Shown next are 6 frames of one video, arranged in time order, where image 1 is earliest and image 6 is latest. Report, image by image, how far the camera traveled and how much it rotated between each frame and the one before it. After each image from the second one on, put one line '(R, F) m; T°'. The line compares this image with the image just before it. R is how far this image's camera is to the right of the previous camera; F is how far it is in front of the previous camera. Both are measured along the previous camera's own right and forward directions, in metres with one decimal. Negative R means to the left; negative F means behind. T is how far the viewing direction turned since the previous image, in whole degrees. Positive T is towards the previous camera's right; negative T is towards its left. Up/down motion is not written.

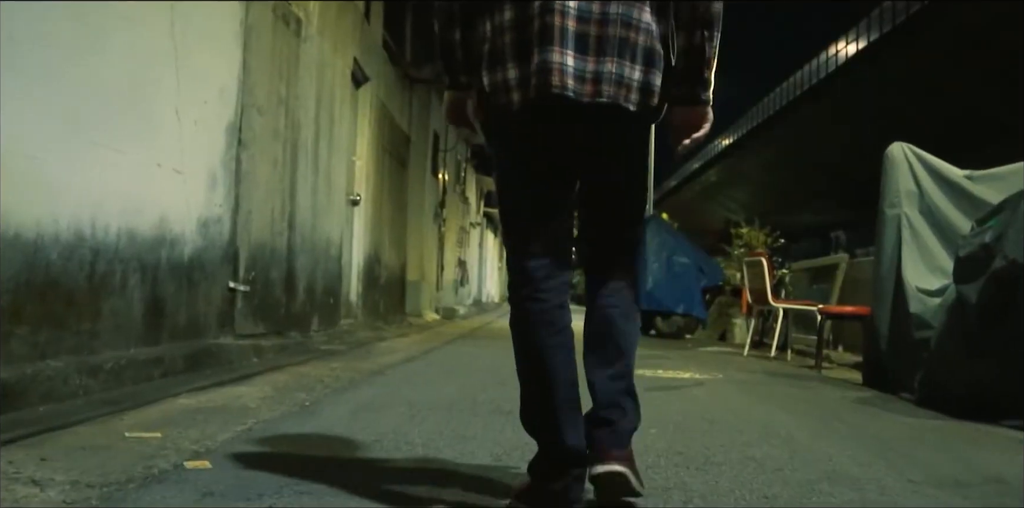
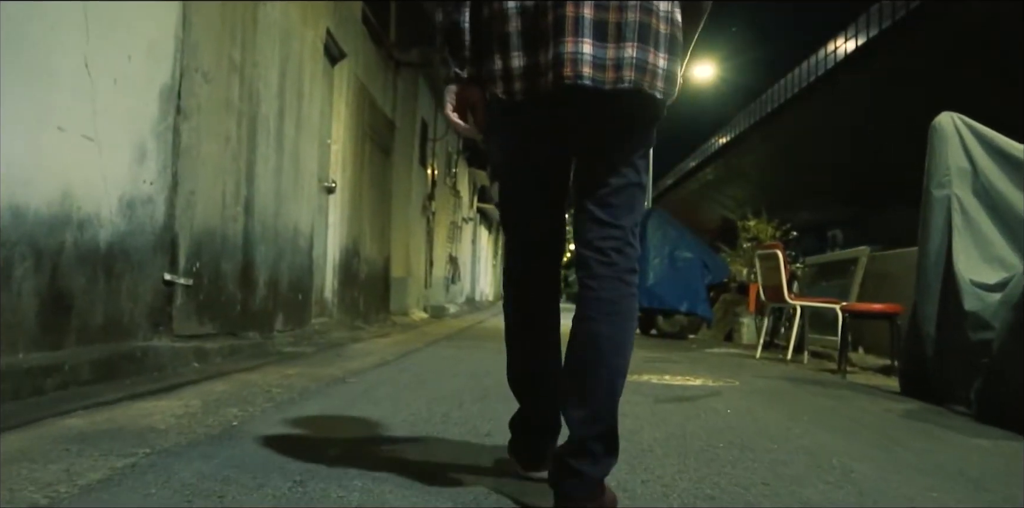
(+0.1, +0.9) m; 0°
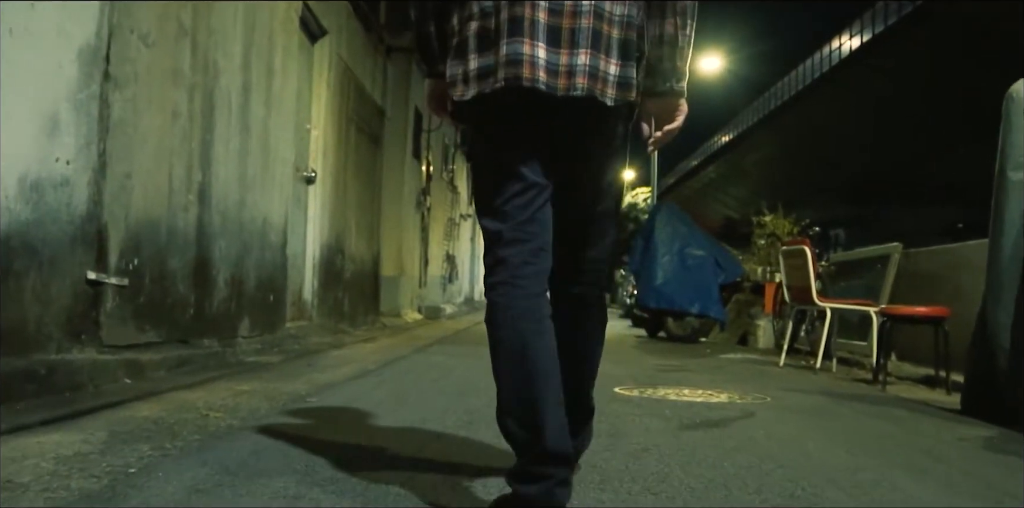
(0.0, +0.8) m; 0°
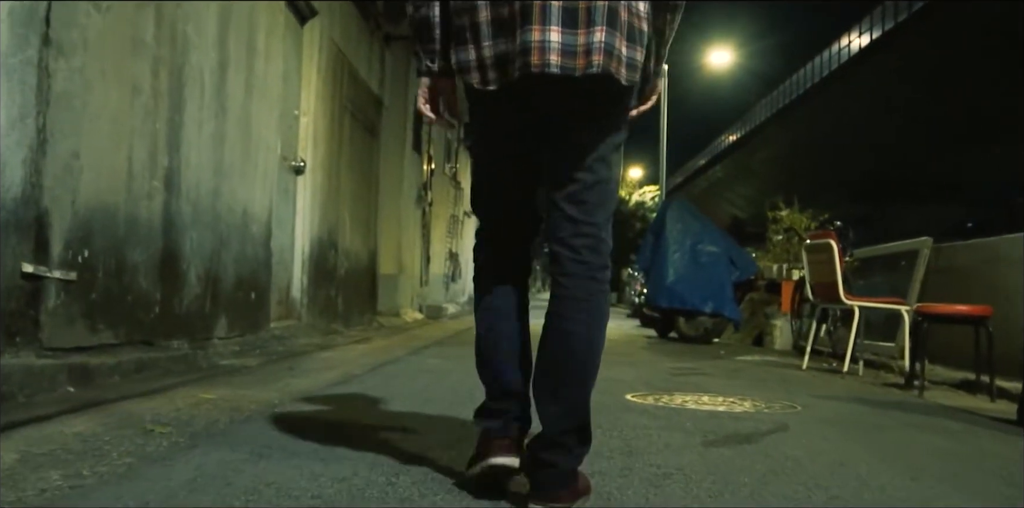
(0.0, +0.5) m; 0°
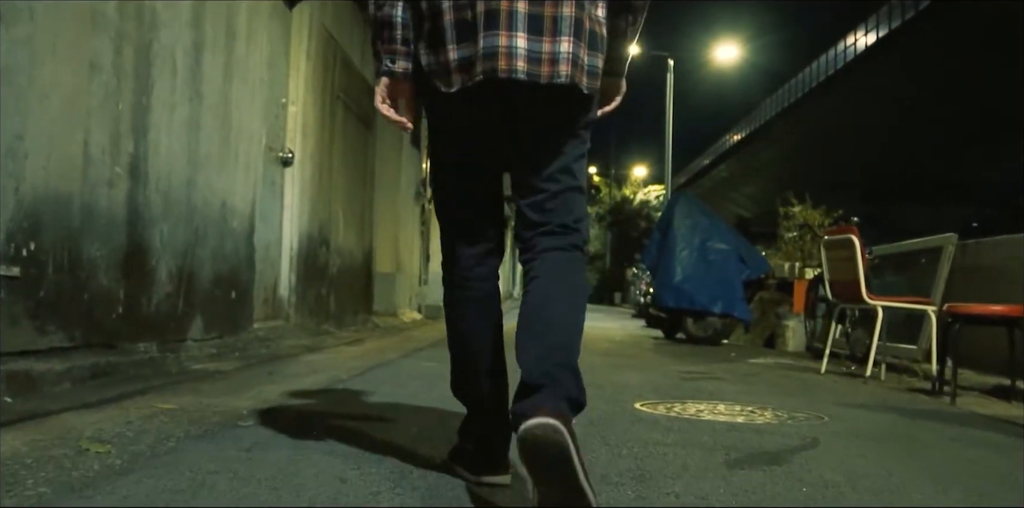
(0.0, +0.4) m; 0°
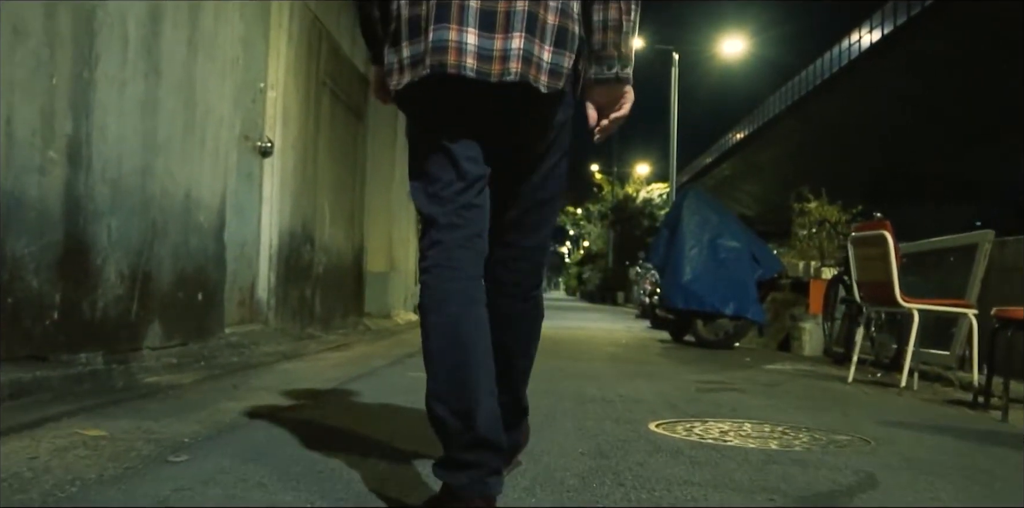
(0.0, +0.6) m; 0°
